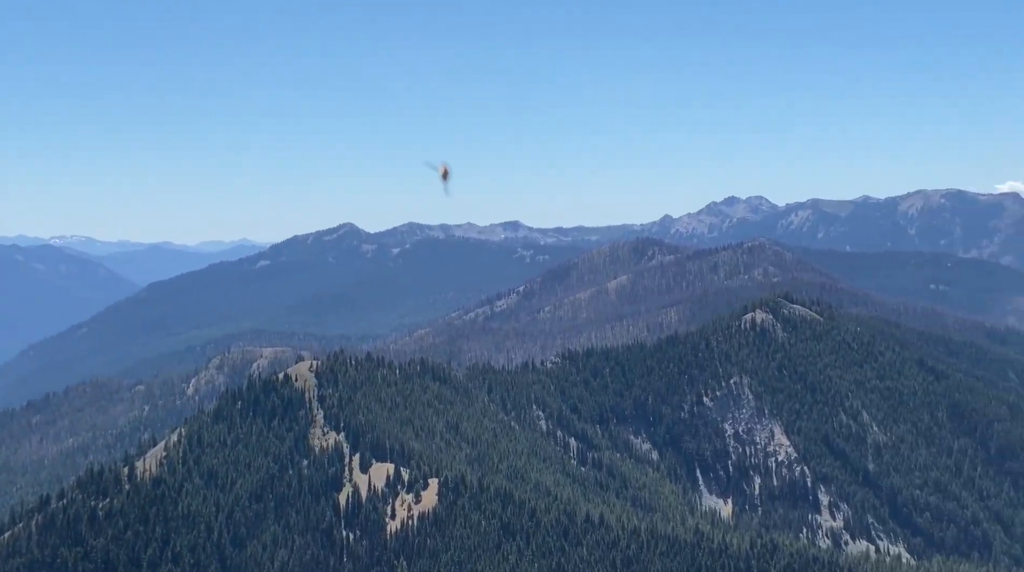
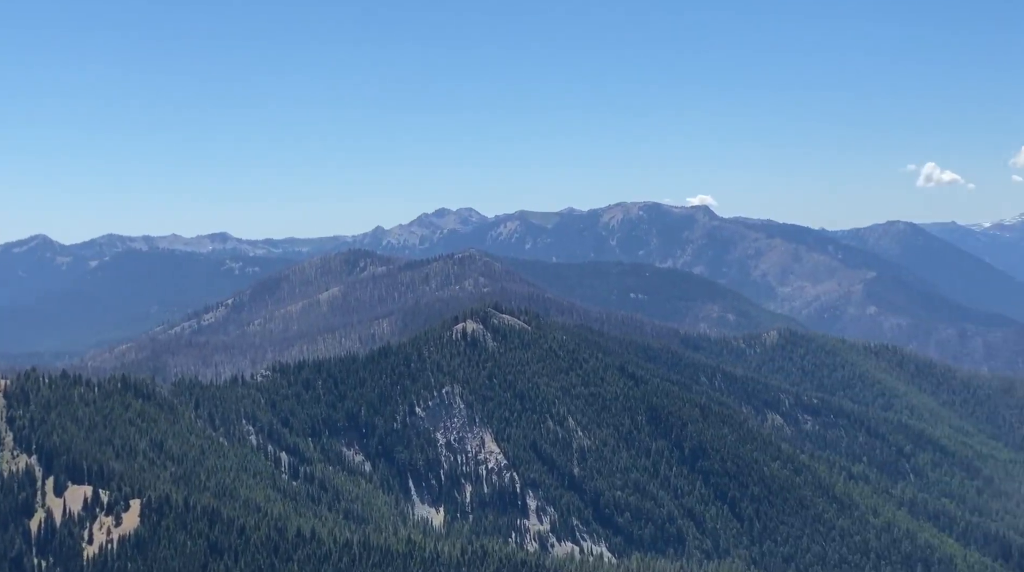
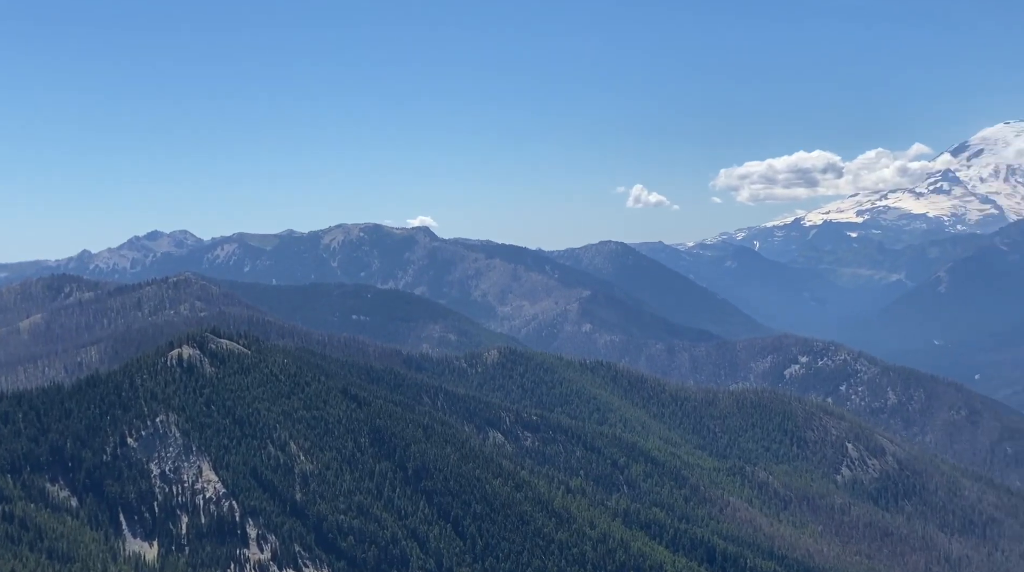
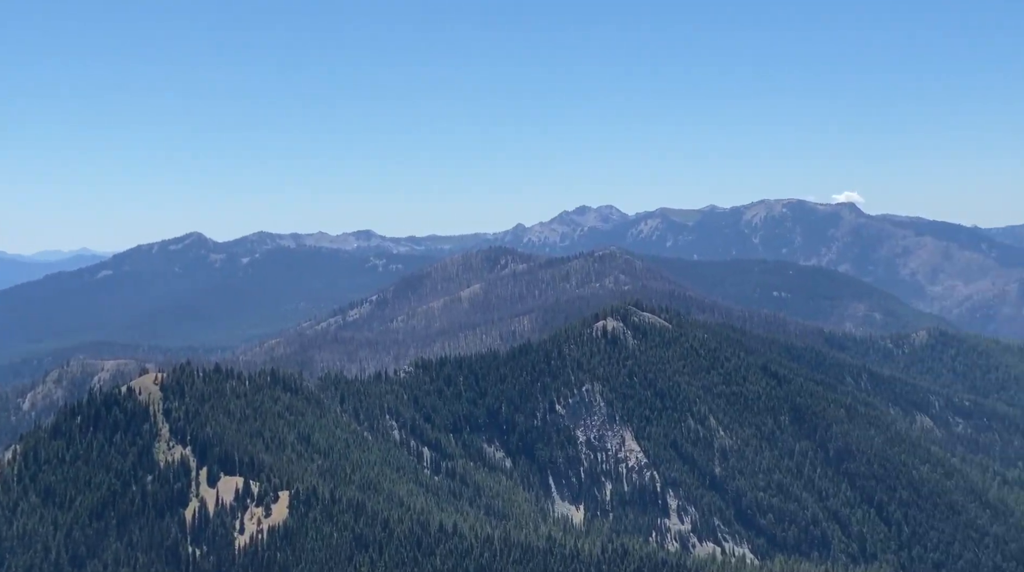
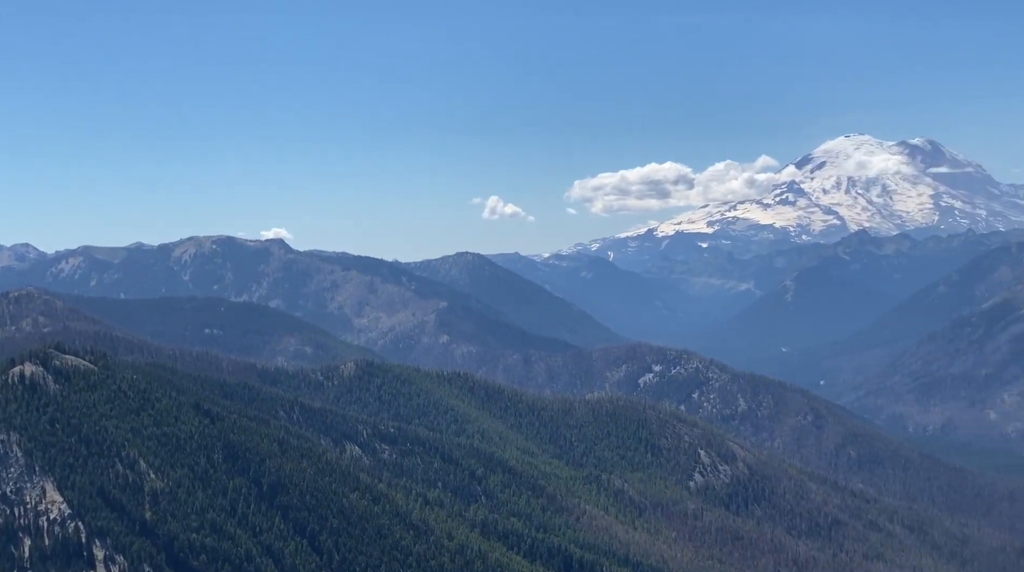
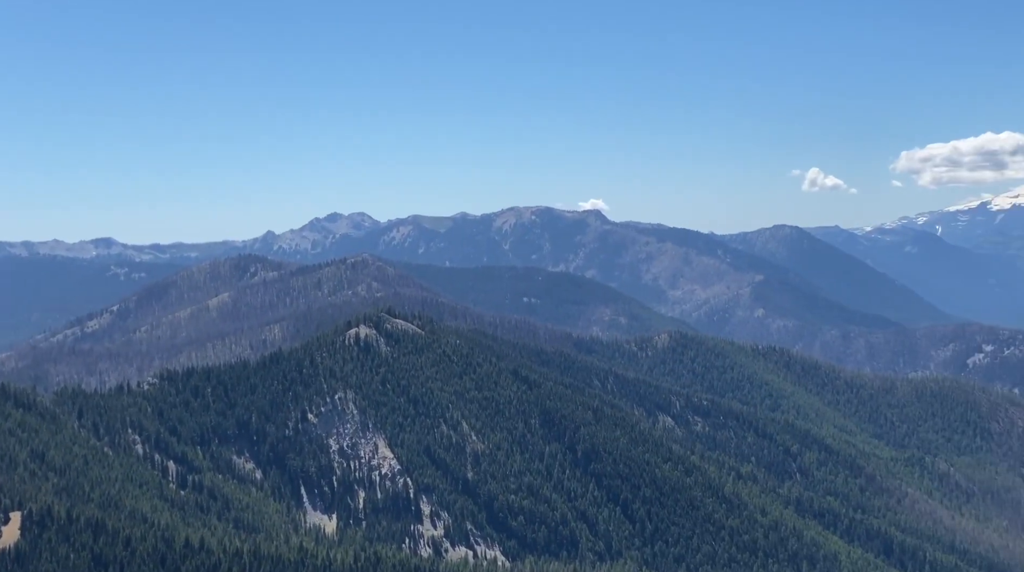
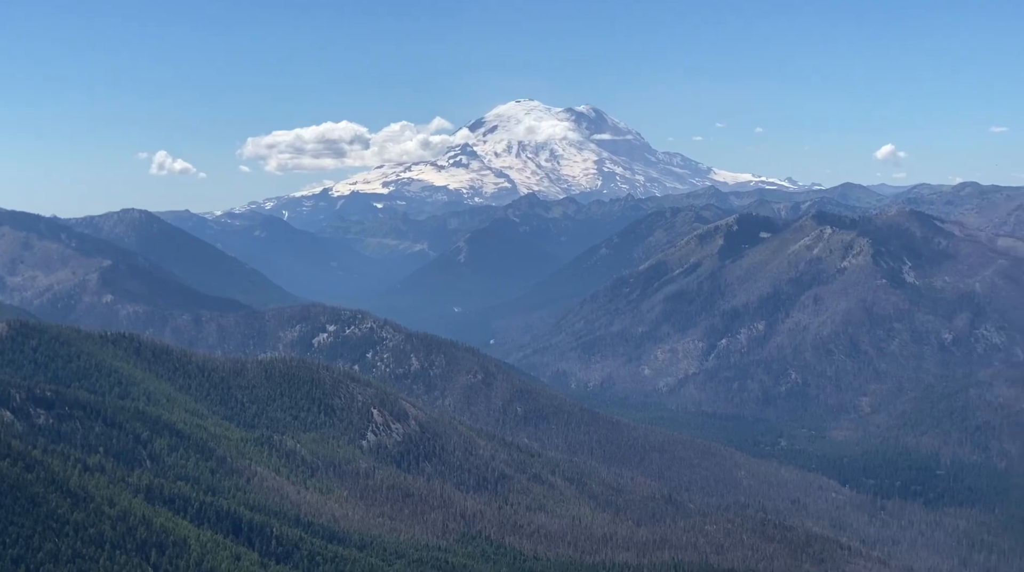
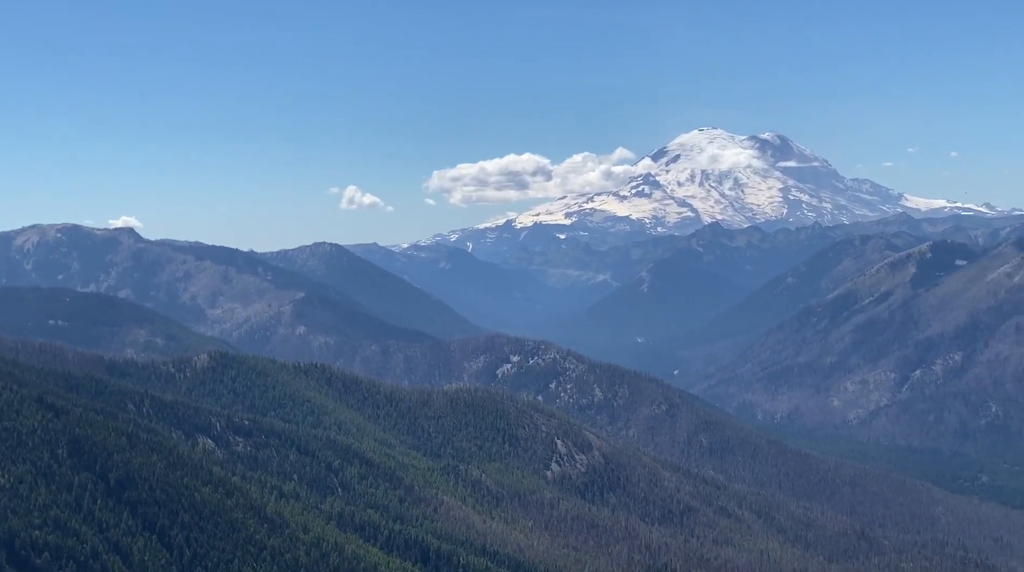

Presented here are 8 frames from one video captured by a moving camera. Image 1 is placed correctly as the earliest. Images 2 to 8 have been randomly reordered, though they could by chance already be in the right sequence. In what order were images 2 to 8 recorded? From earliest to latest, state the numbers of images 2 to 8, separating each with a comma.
4, 2, 6, 3, 5, 8, 7
